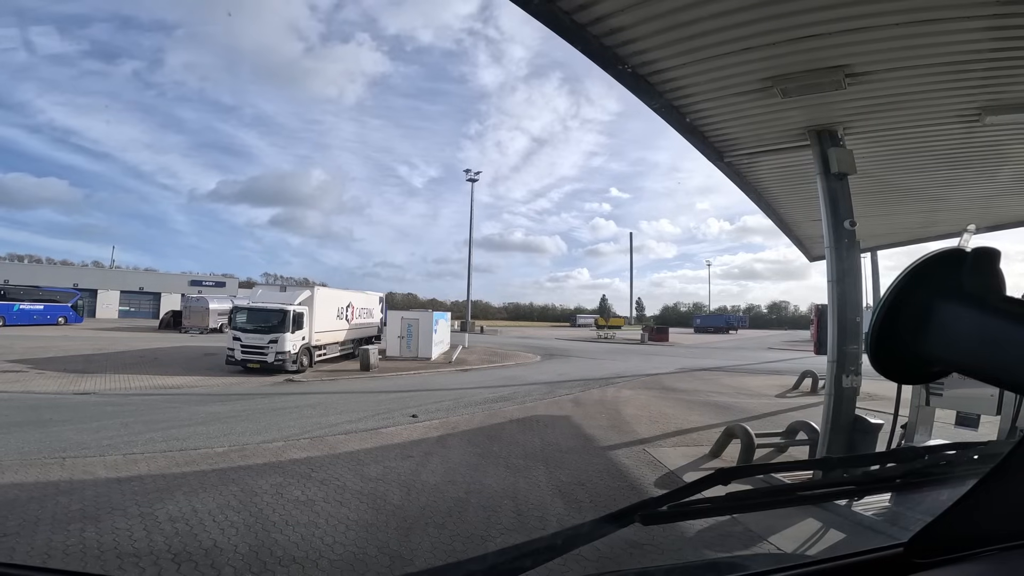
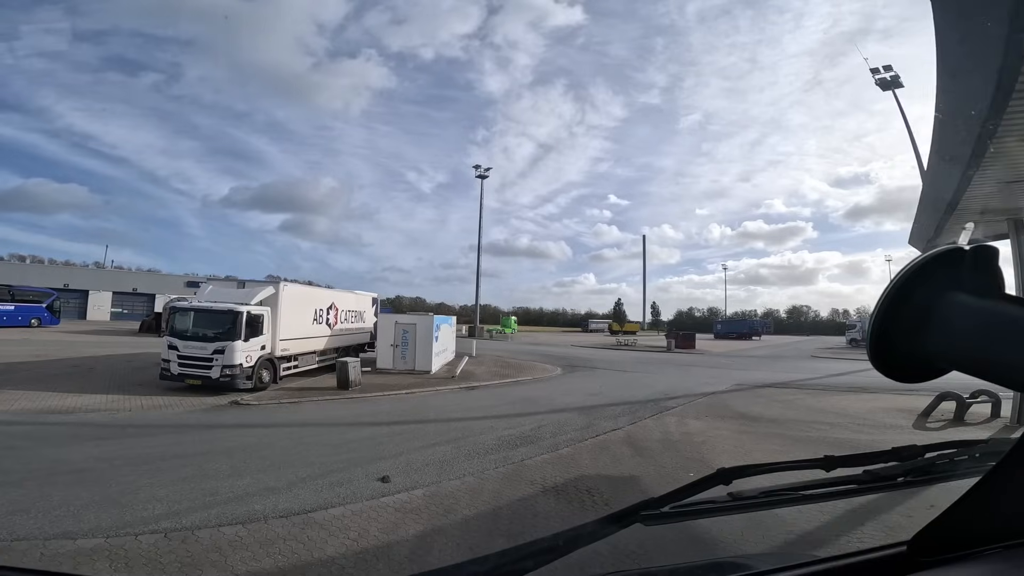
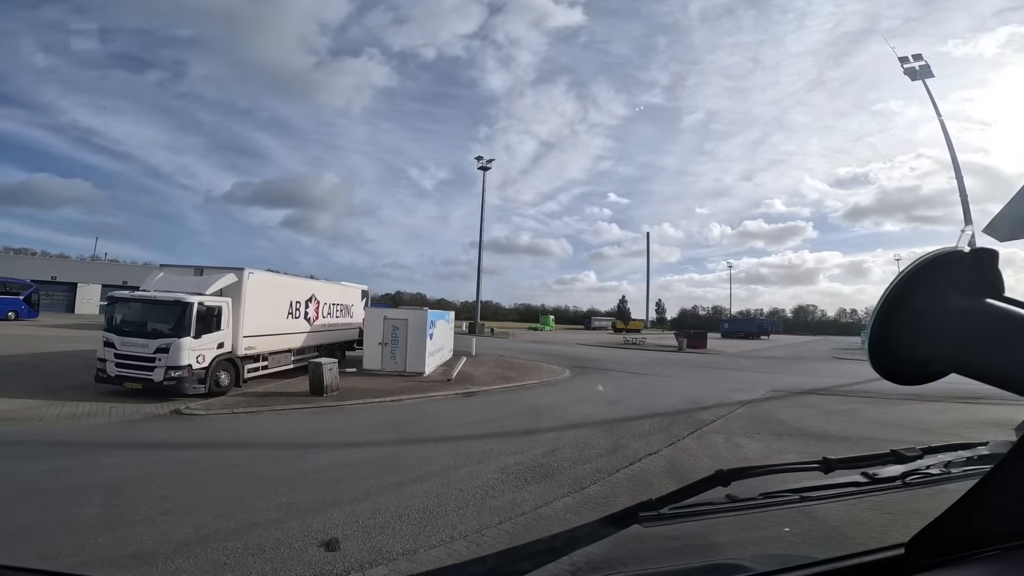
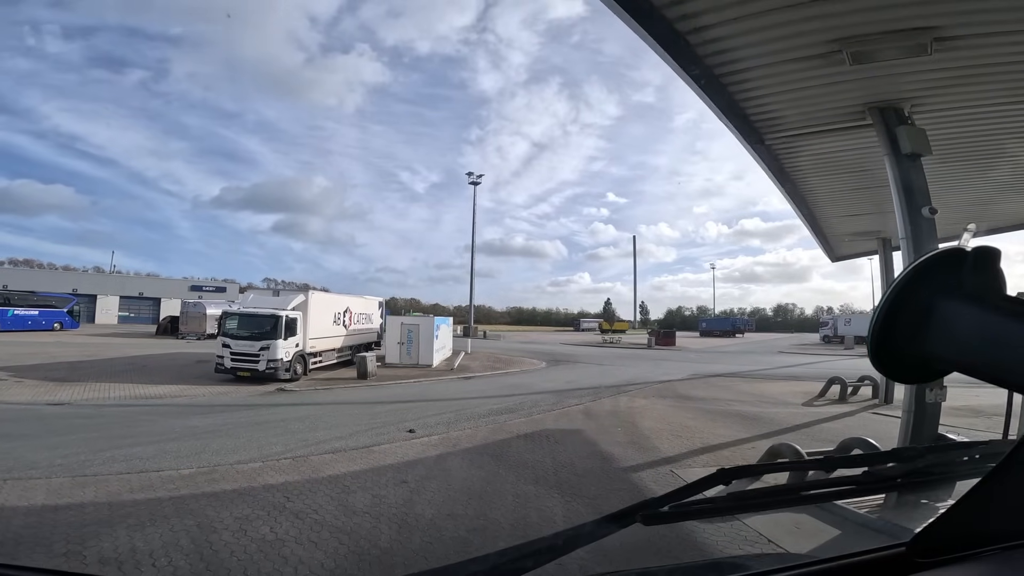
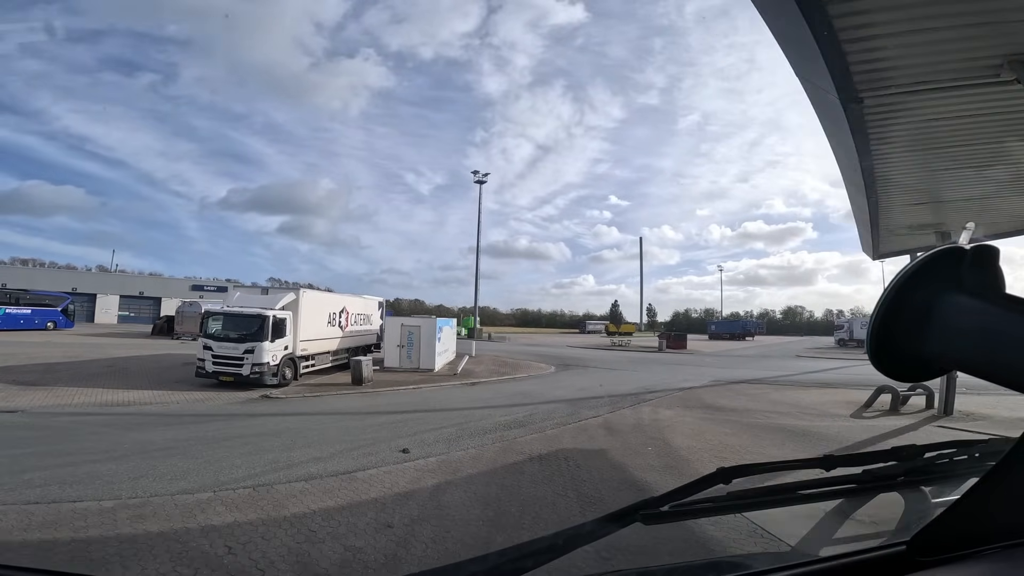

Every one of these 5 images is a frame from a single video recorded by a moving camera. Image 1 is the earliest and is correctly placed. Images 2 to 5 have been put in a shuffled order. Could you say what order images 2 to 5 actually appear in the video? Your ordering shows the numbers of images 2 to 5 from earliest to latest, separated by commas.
4, 5, 2, 3
